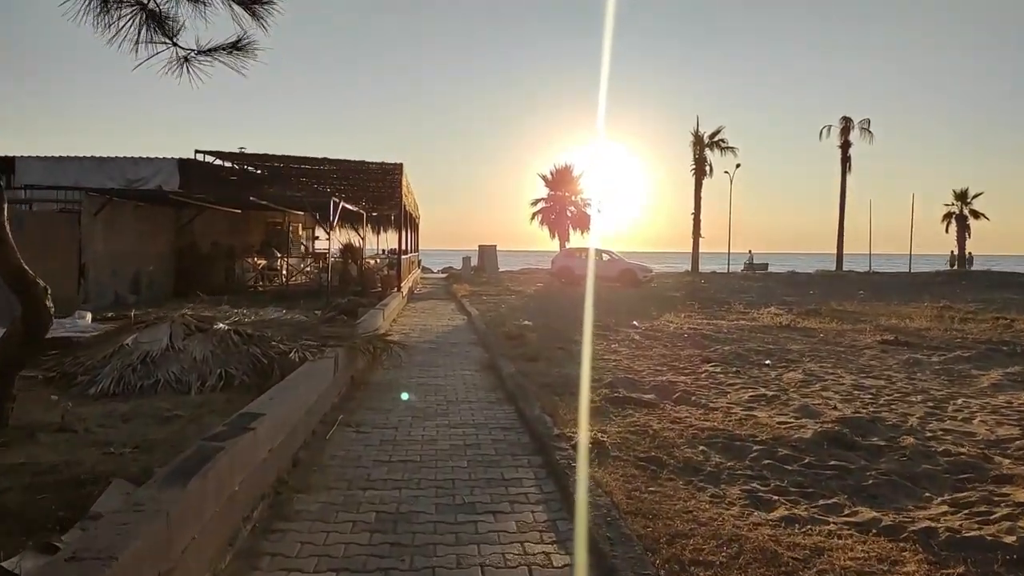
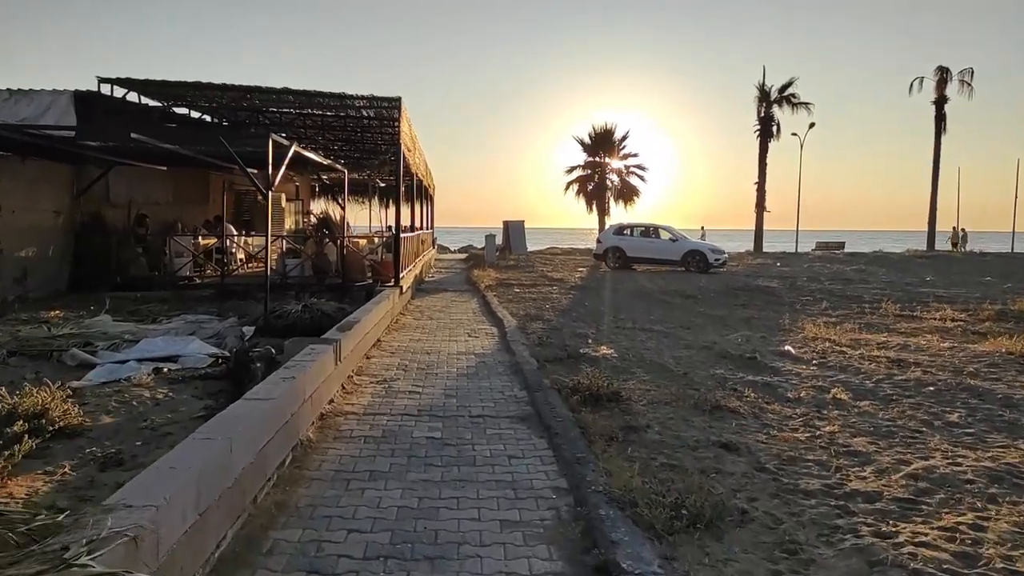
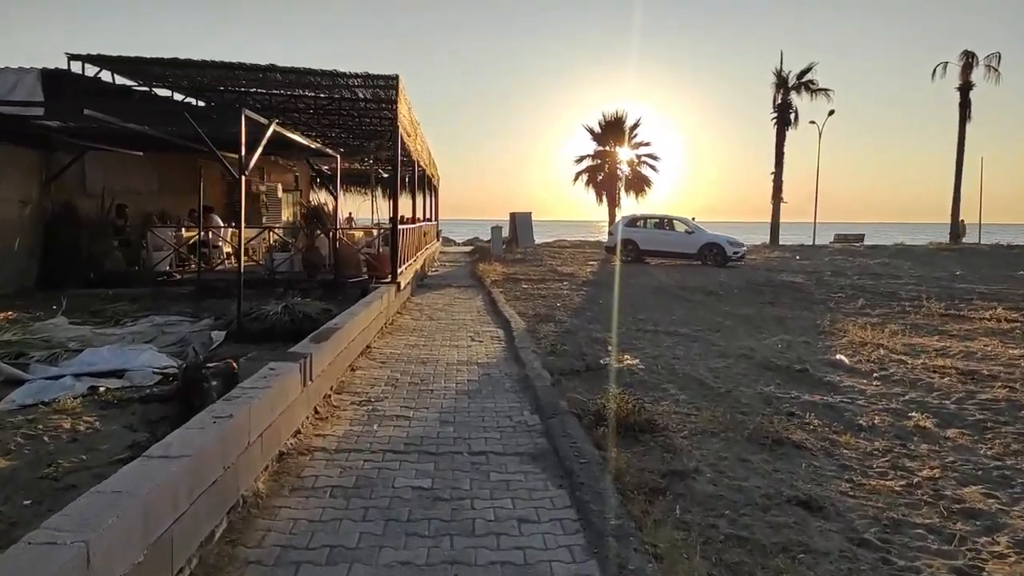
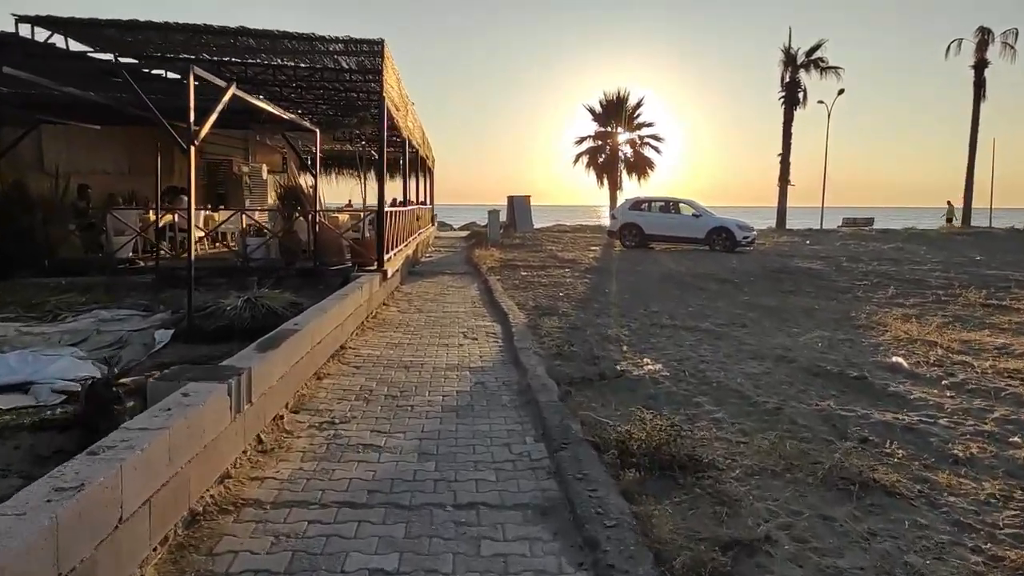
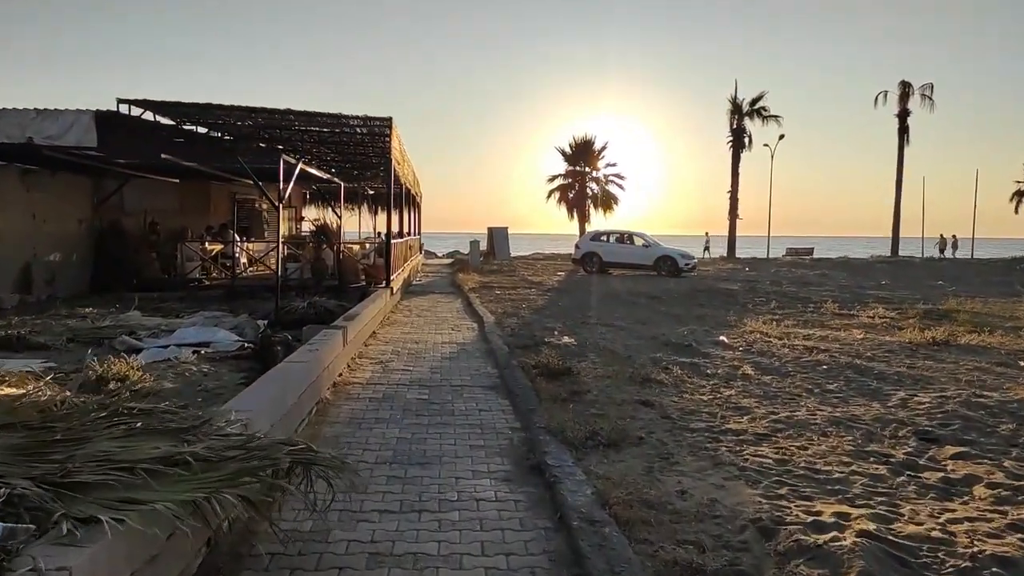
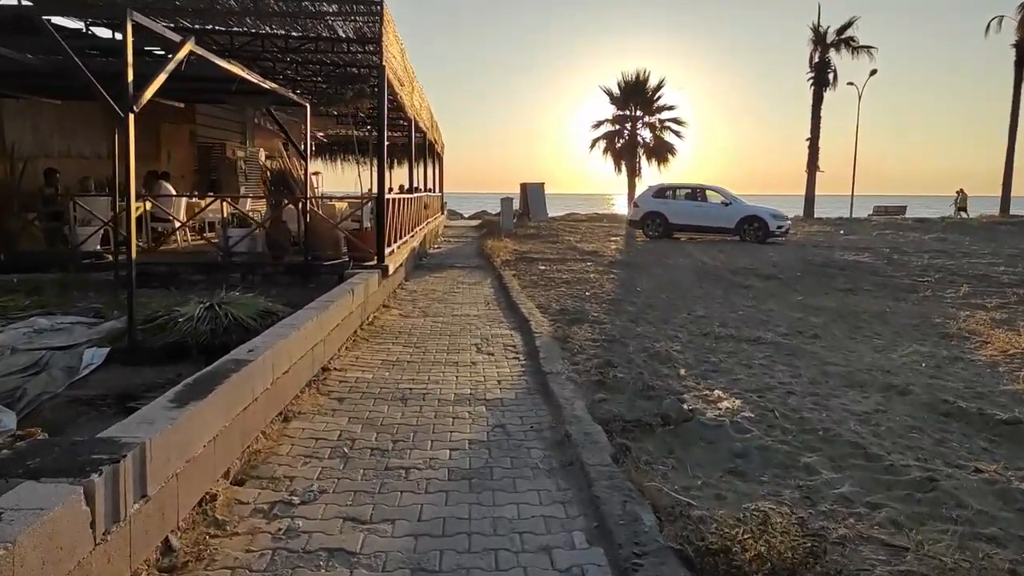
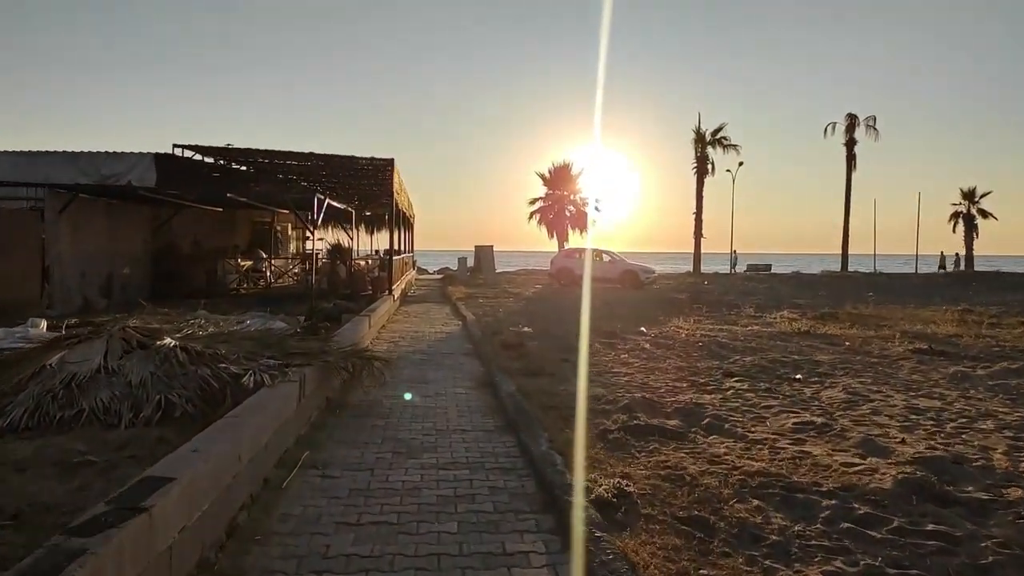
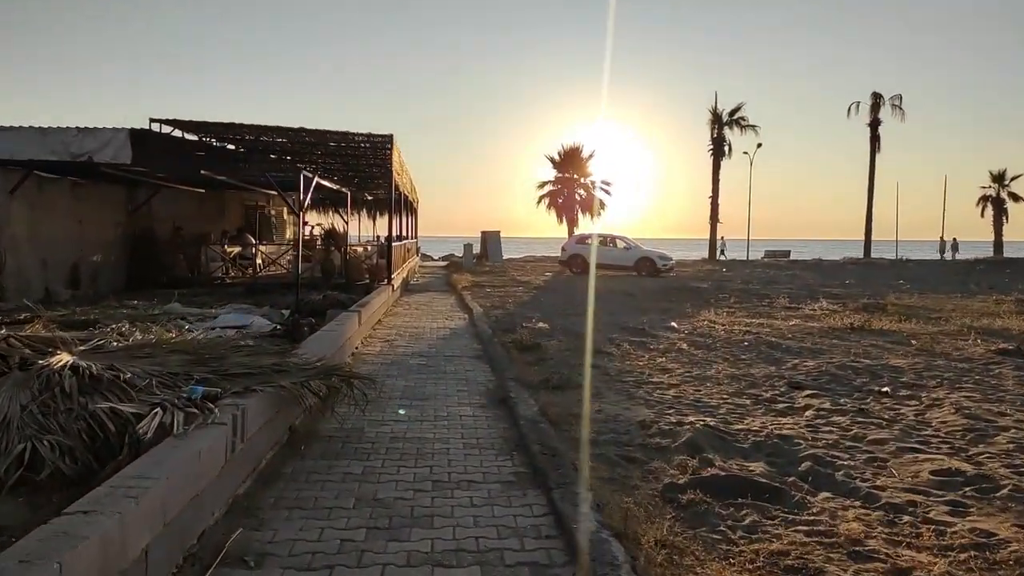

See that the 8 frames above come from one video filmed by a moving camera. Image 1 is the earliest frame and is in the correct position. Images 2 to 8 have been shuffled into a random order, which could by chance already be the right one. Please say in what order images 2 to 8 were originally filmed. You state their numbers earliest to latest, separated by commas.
7, 8, 5, 2, 3, 4, 6
